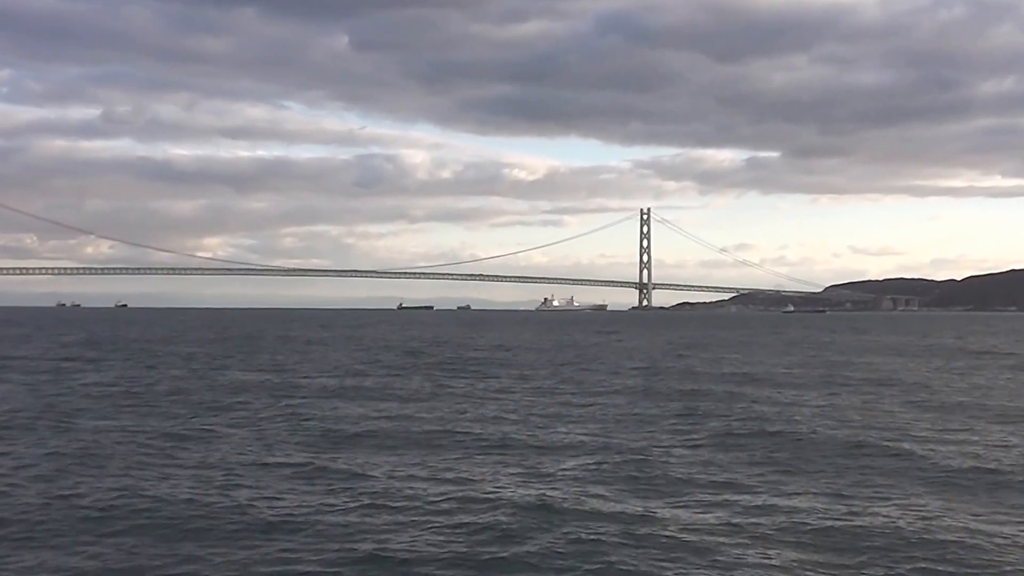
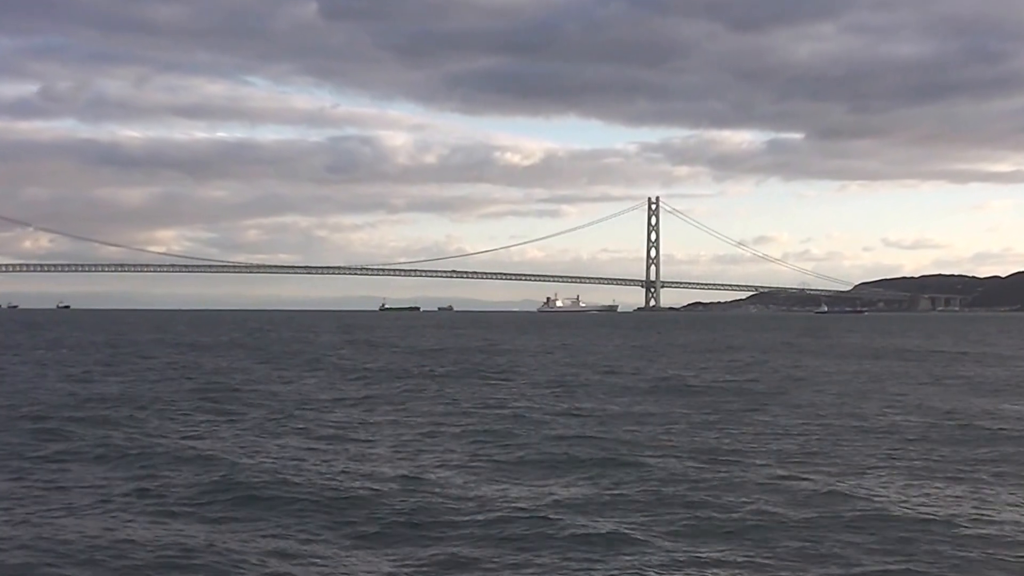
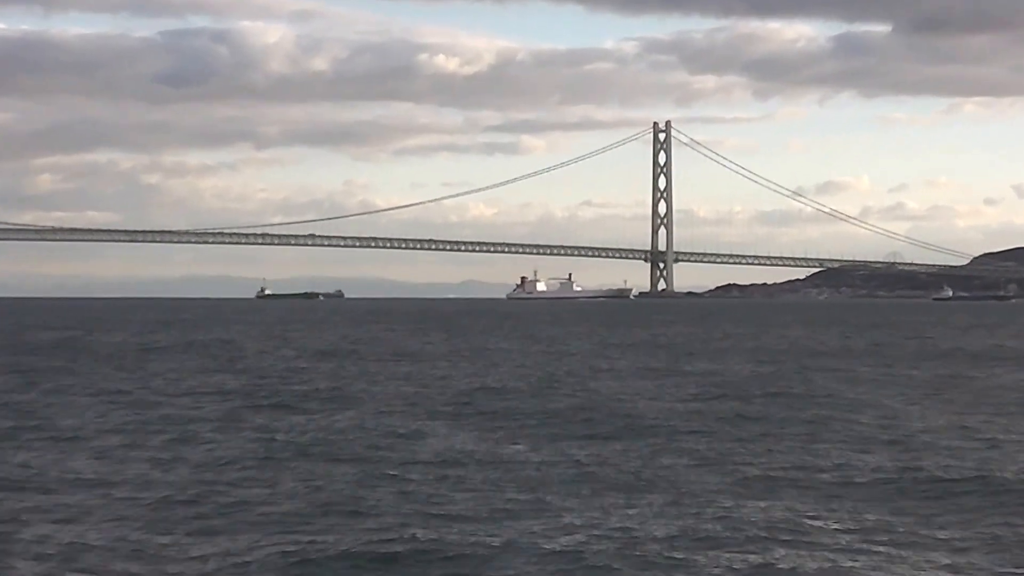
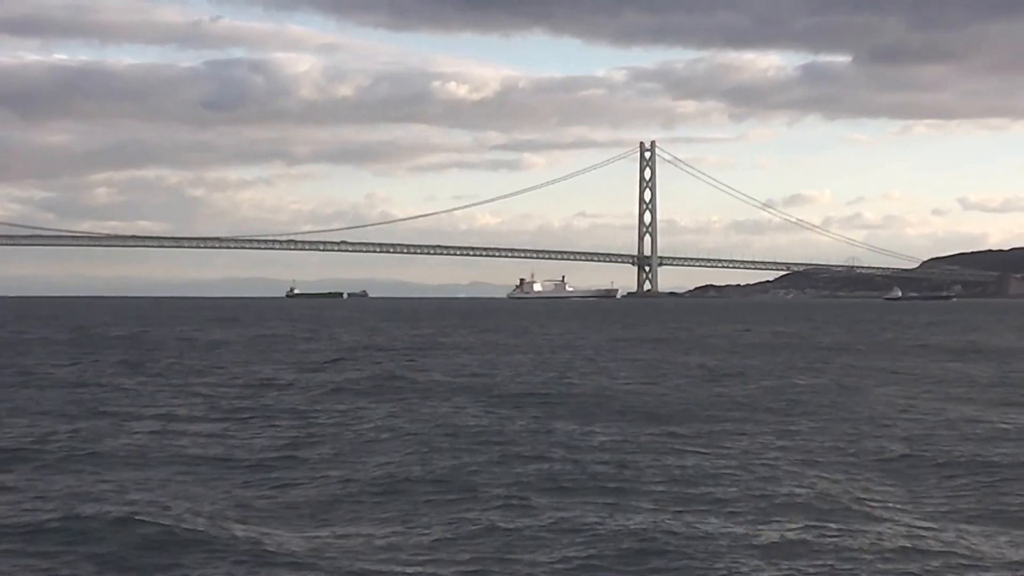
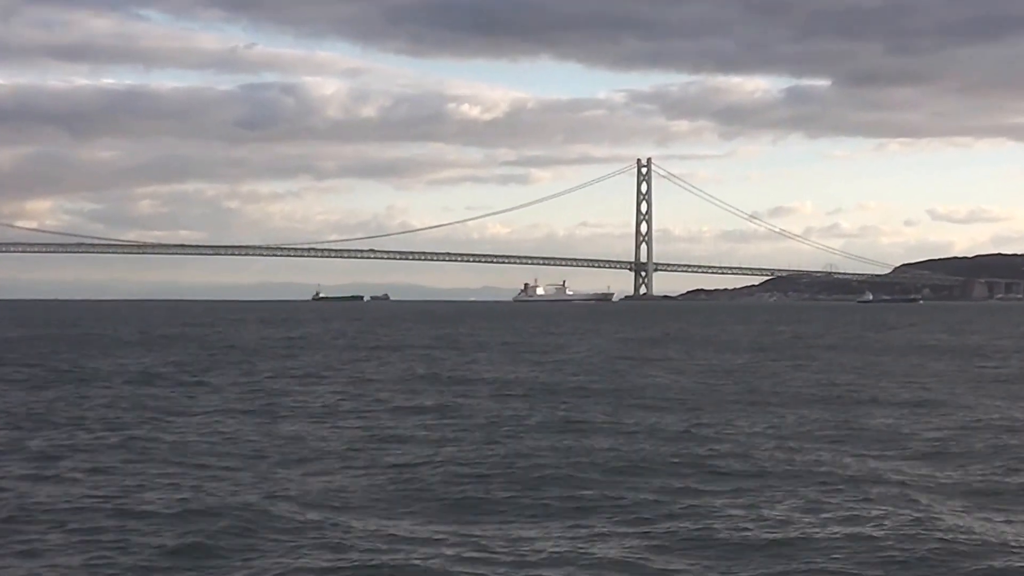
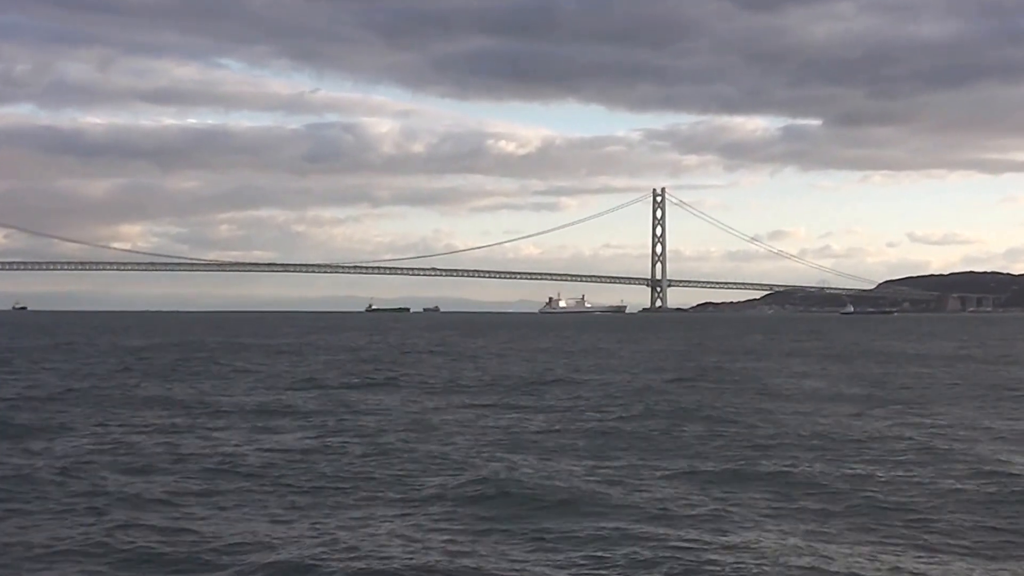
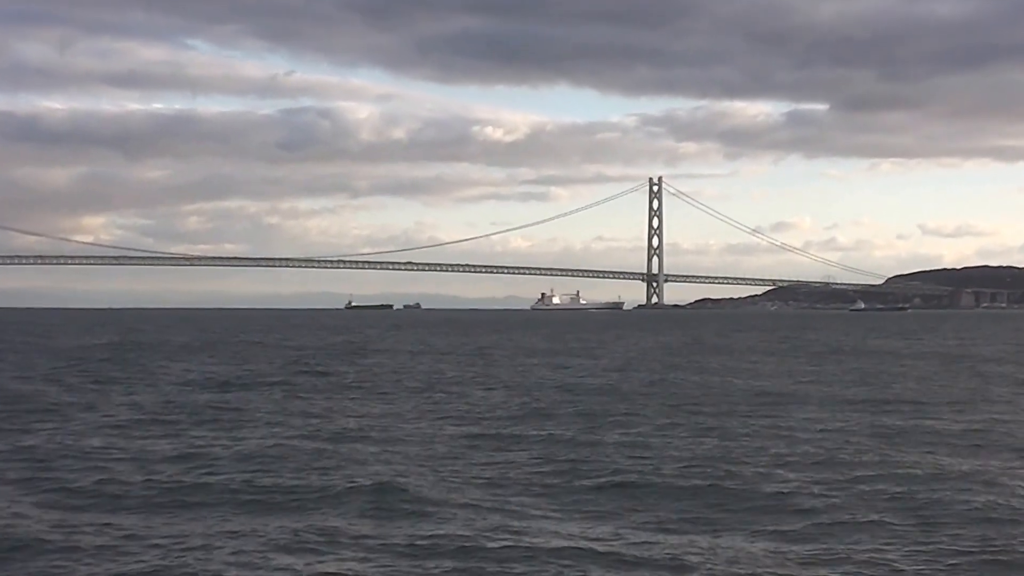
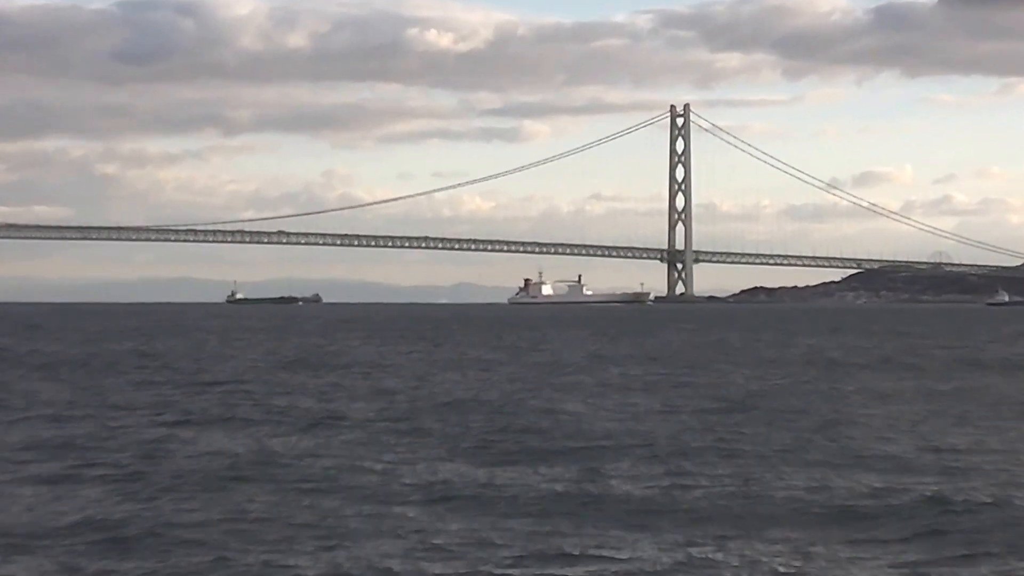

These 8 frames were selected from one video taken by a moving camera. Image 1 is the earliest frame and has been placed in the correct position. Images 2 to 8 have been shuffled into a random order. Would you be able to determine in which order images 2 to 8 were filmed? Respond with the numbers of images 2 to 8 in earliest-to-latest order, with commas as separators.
2, 6, 7, 5, 4, 3, 8
